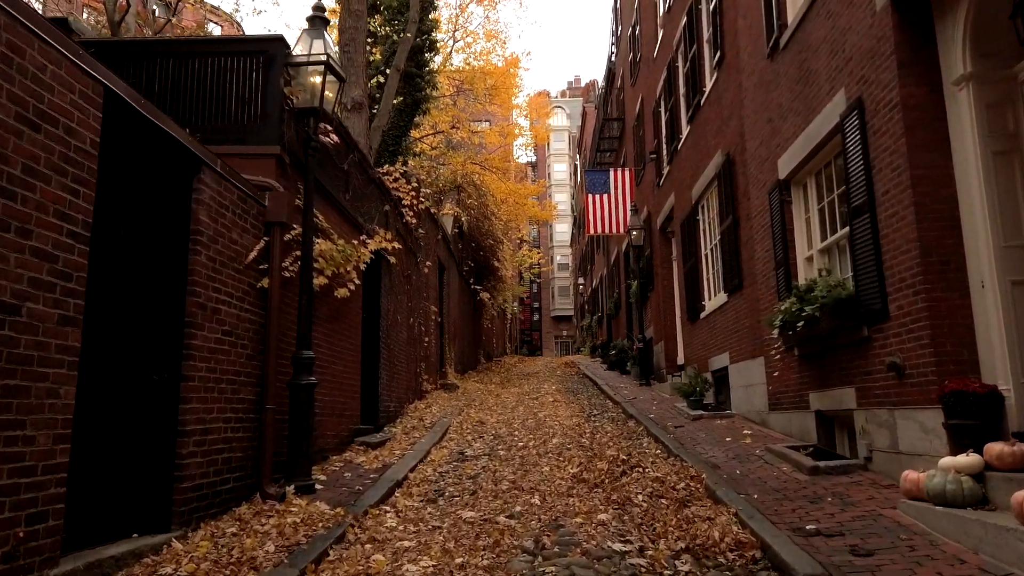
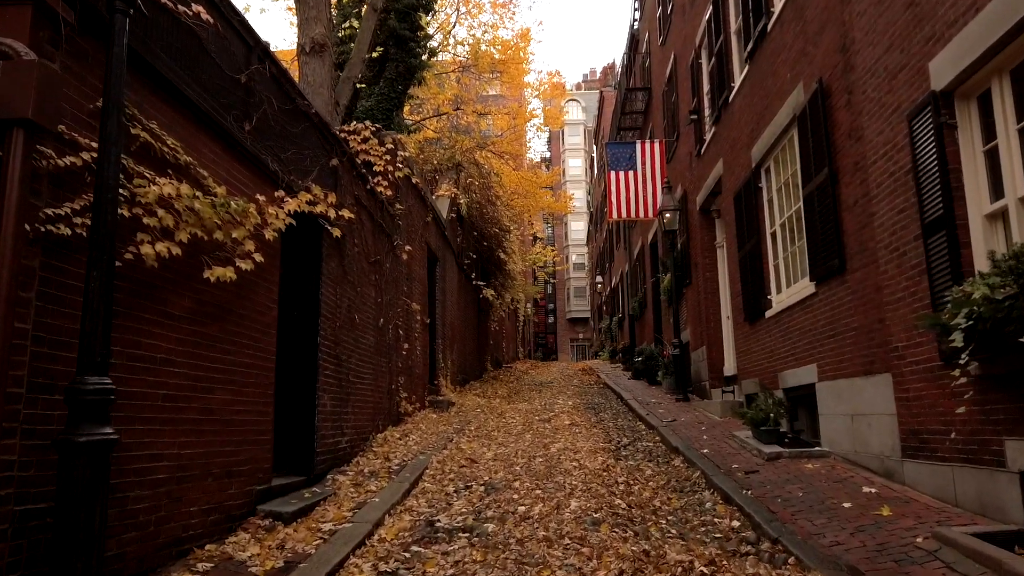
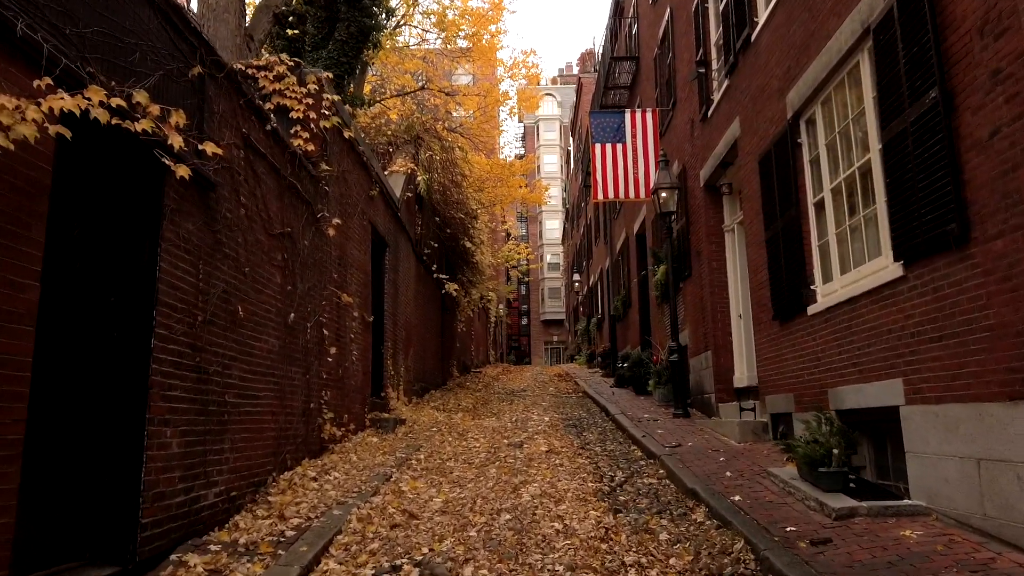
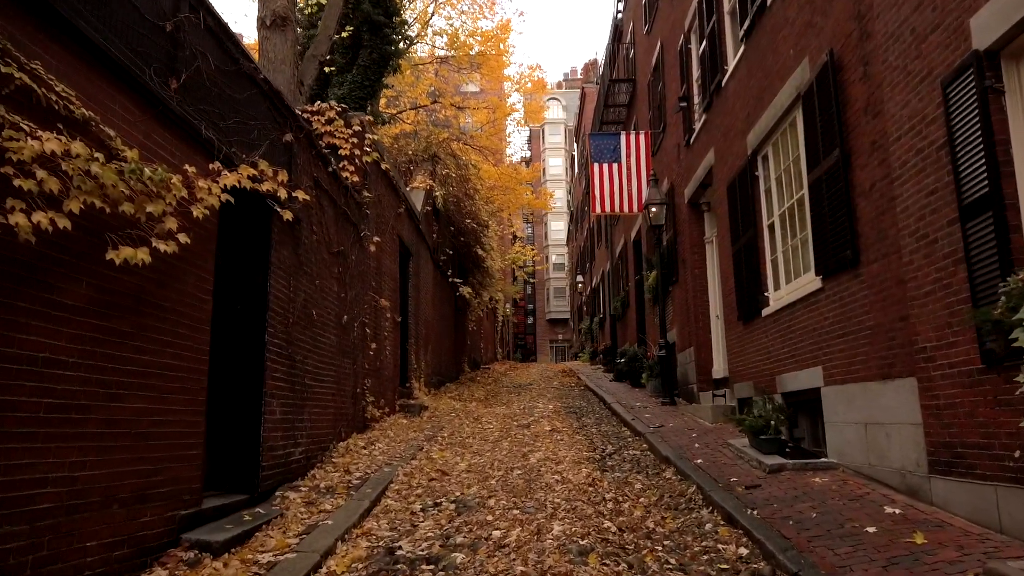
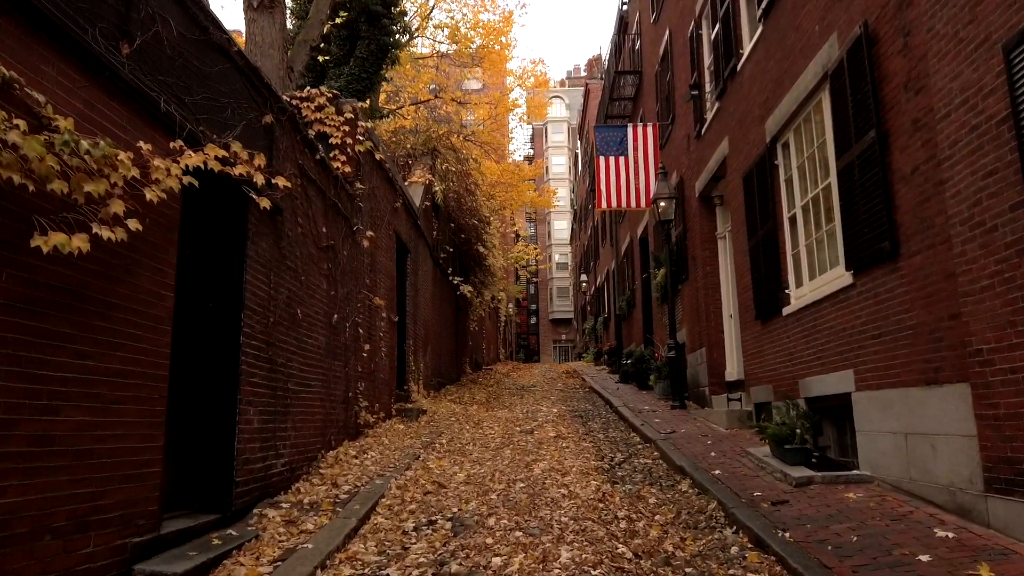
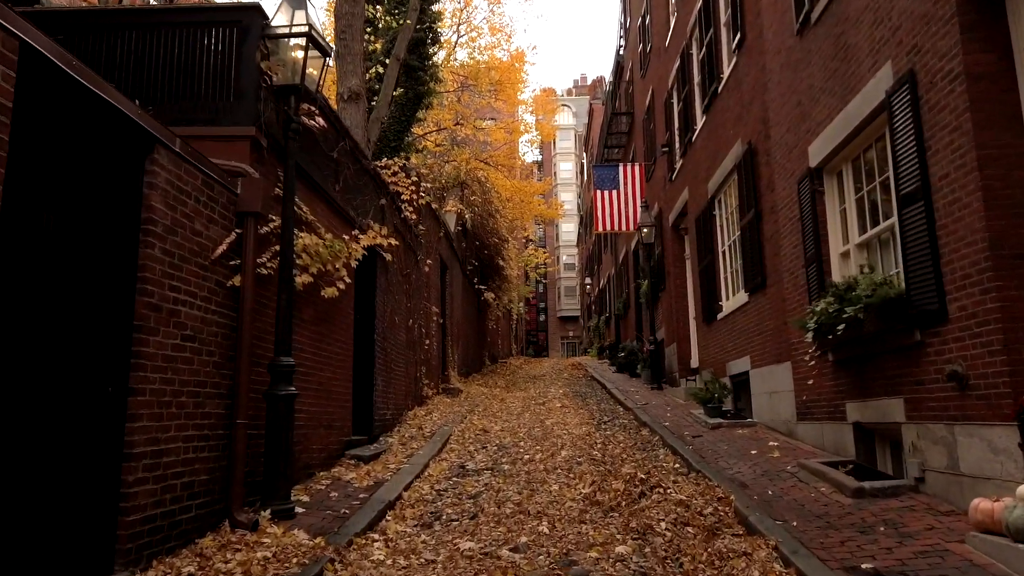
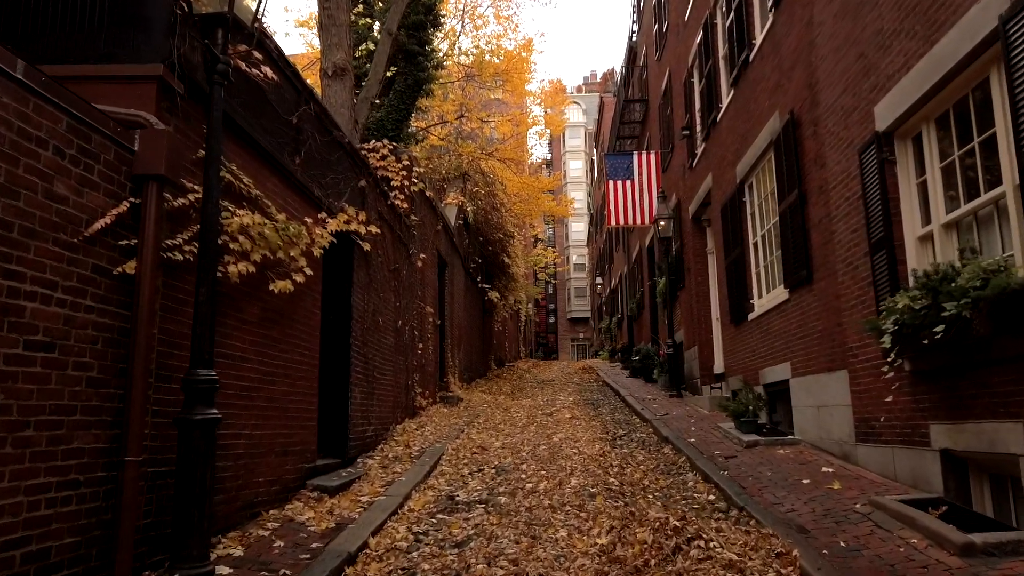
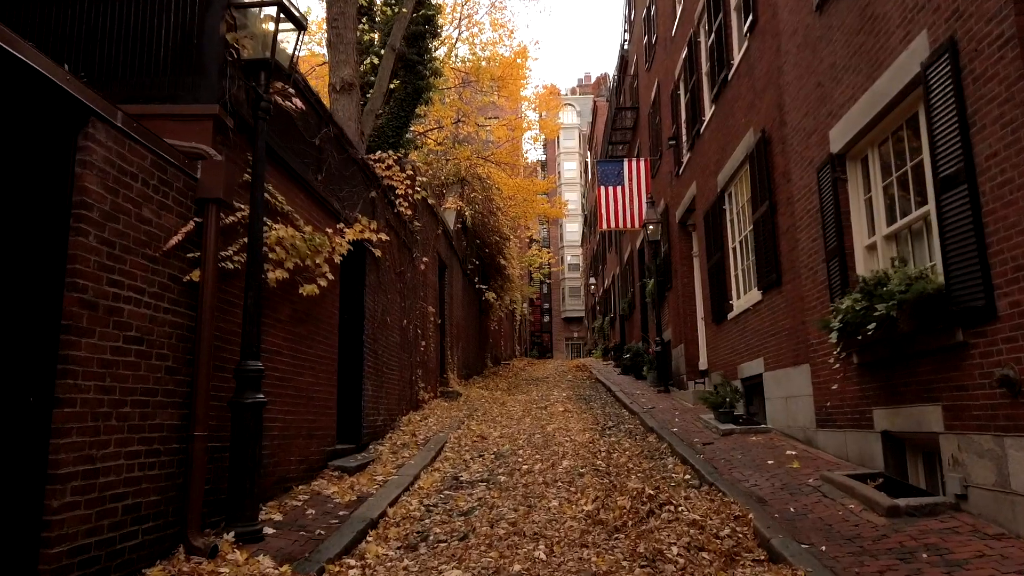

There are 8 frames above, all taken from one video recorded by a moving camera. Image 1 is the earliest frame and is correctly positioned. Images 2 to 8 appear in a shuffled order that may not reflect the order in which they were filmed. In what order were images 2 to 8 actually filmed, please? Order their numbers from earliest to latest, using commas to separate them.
6, 8, 7, 2, 4, 5, 3
